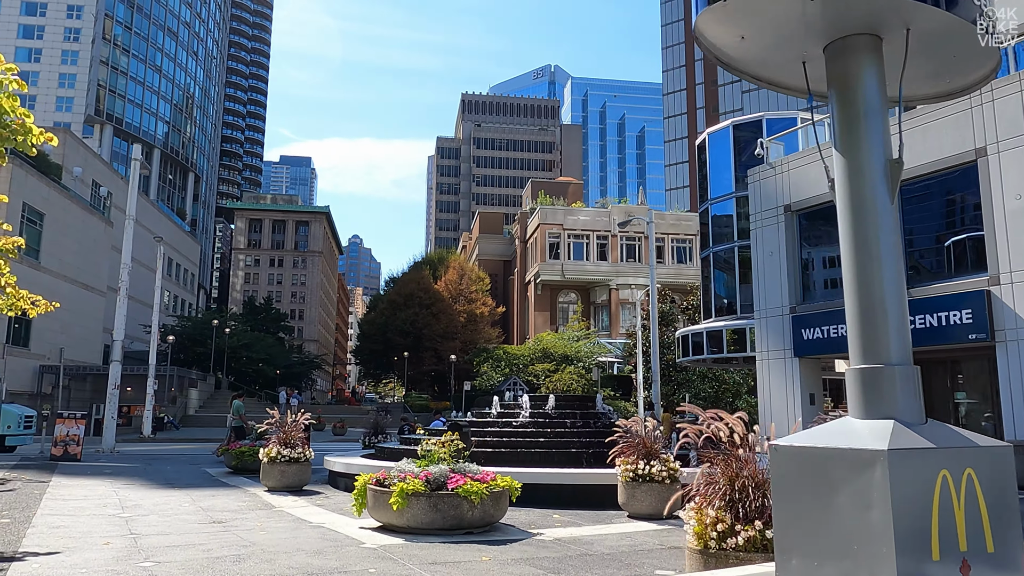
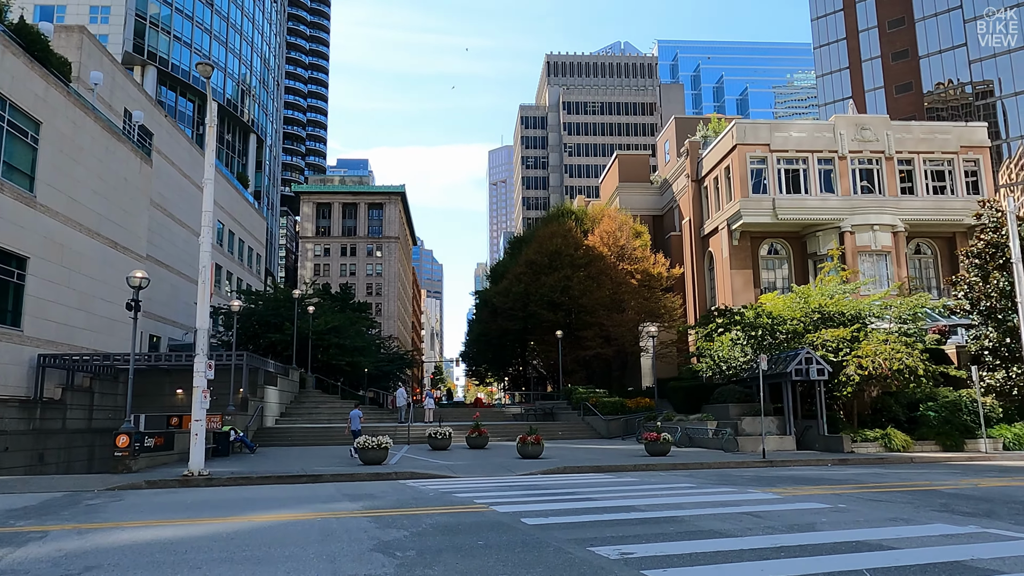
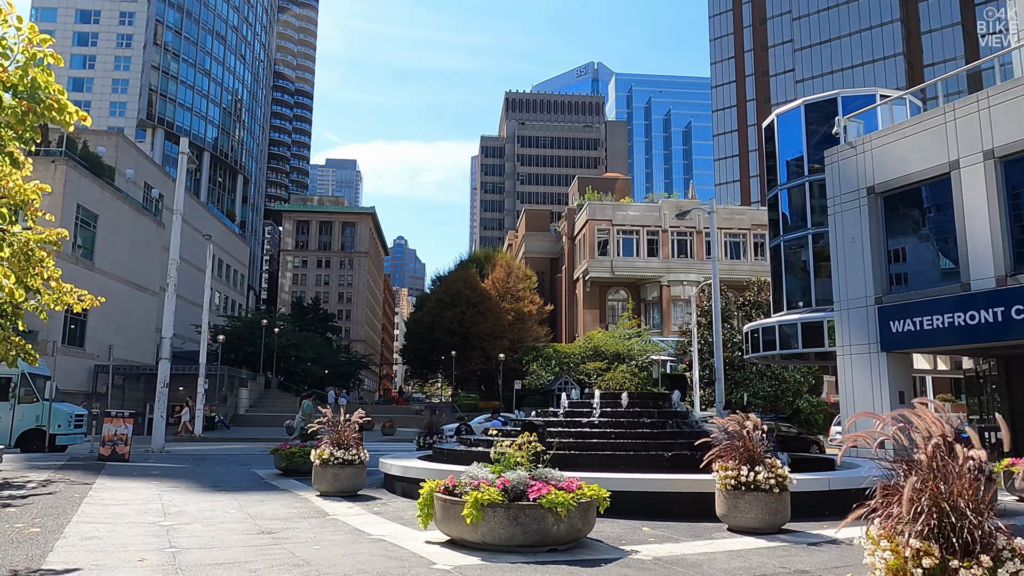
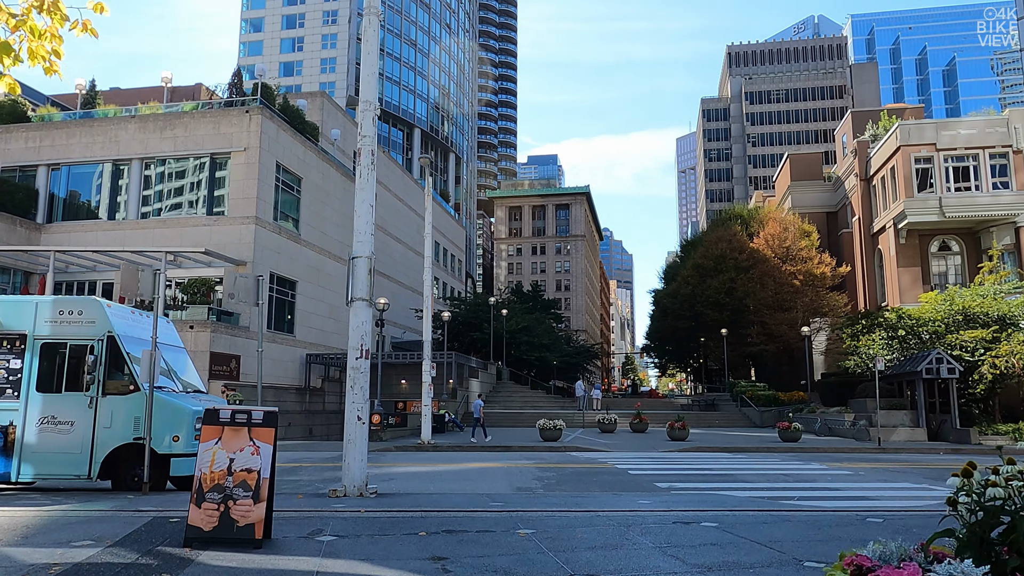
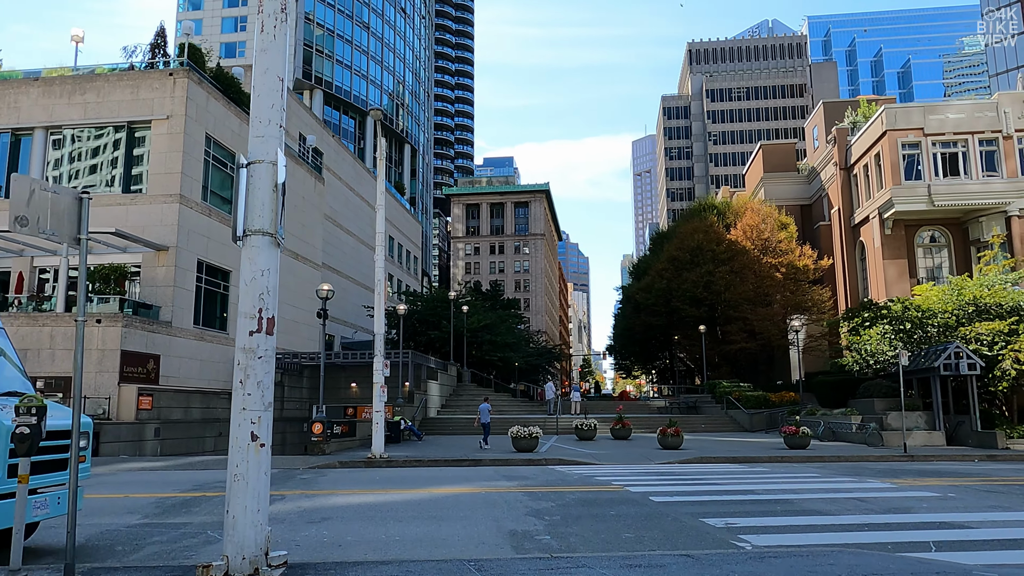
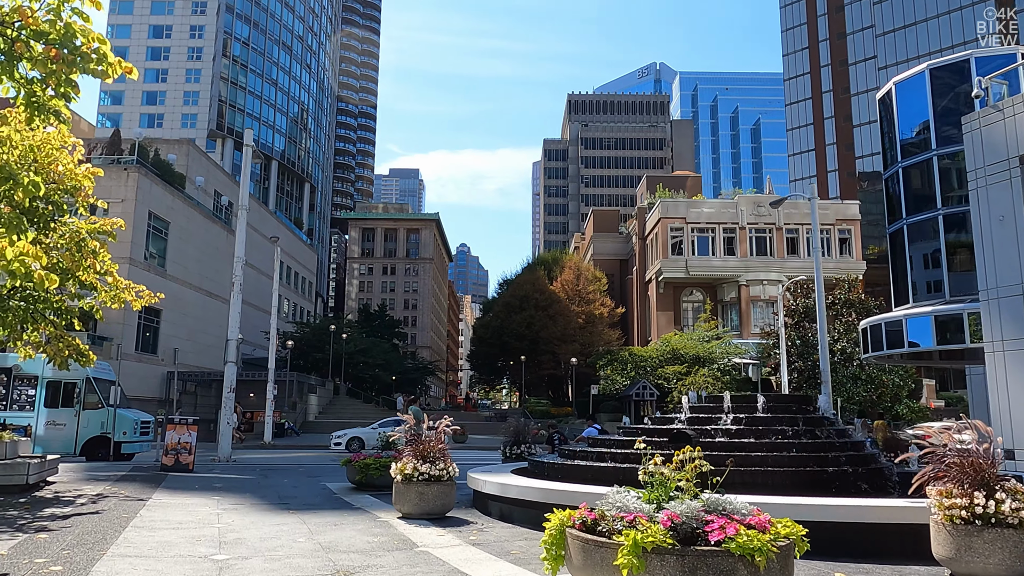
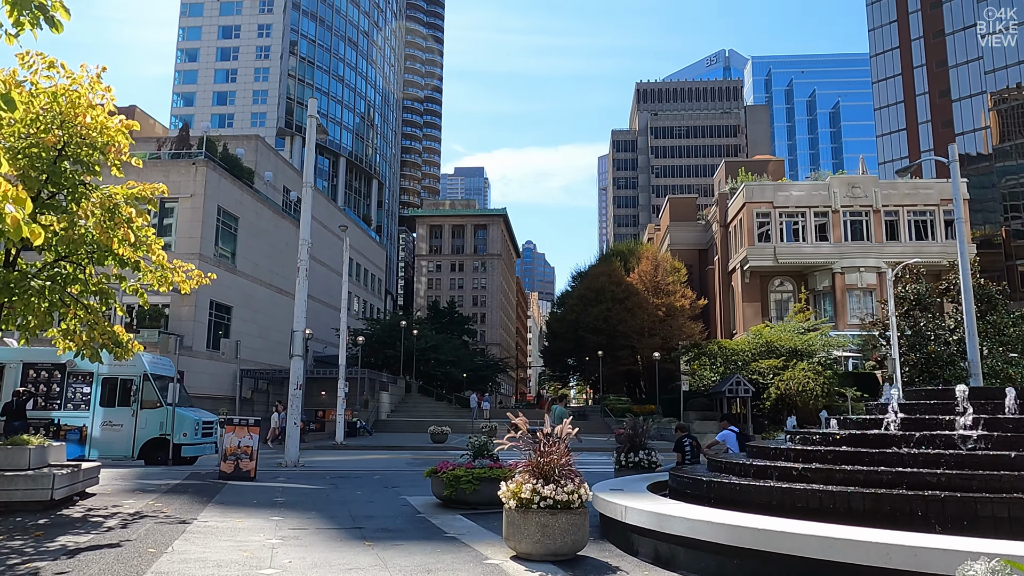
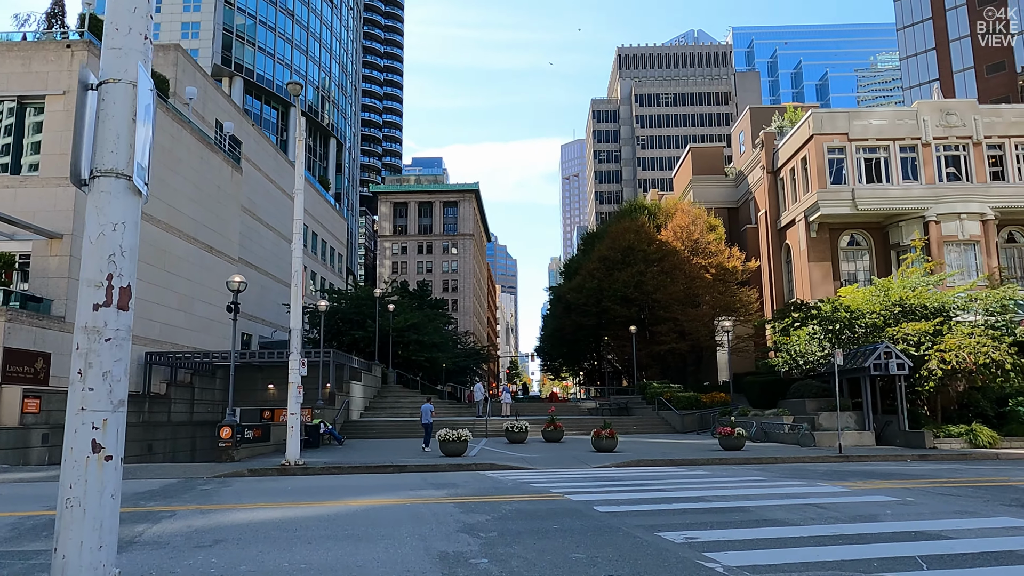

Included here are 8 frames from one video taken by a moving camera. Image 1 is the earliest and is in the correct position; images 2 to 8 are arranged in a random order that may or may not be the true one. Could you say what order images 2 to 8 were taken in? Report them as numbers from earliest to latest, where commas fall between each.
3, 6, 7, 4, 5, 8, 2
